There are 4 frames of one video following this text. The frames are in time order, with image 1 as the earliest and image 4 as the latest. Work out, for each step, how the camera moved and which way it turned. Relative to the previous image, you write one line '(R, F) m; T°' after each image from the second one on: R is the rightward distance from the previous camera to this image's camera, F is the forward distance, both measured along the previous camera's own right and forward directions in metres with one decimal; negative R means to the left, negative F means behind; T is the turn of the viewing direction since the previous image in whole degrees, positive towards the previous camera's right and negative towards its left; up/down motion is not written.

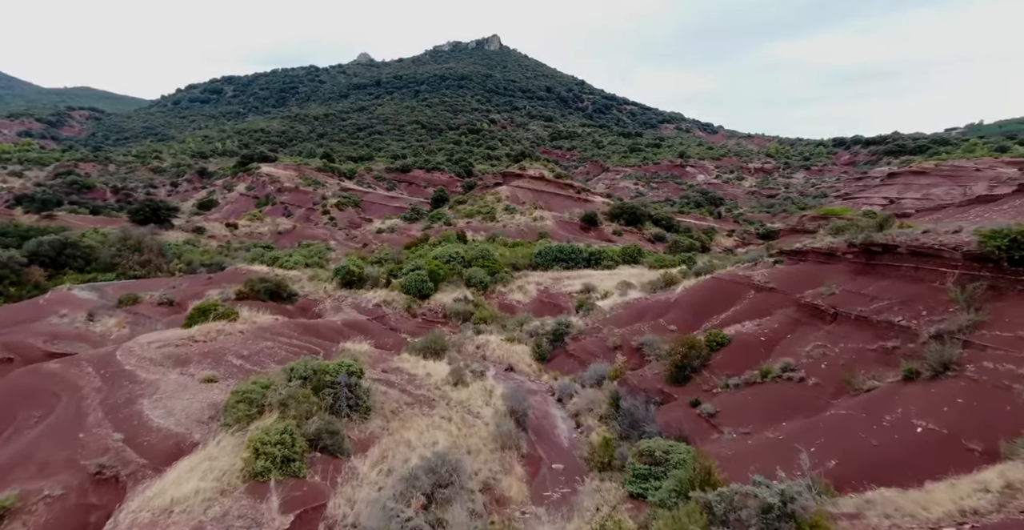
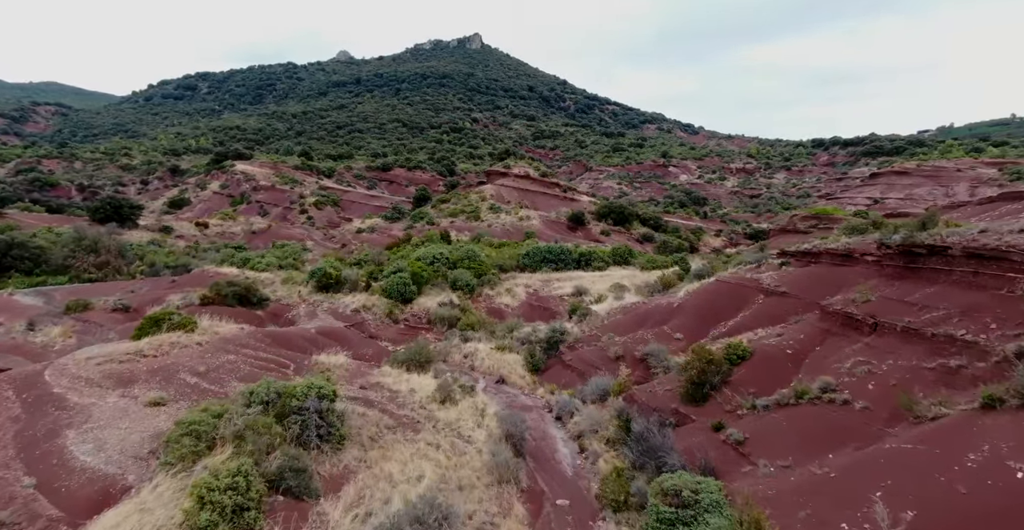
(-0.2, +1.3) m; +2°
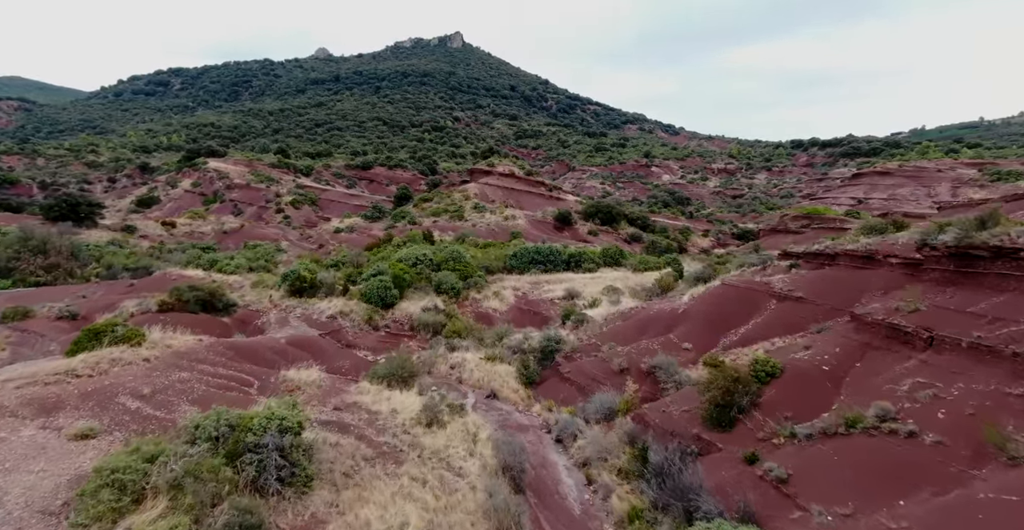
(-0.2, +1.3) m; +2°
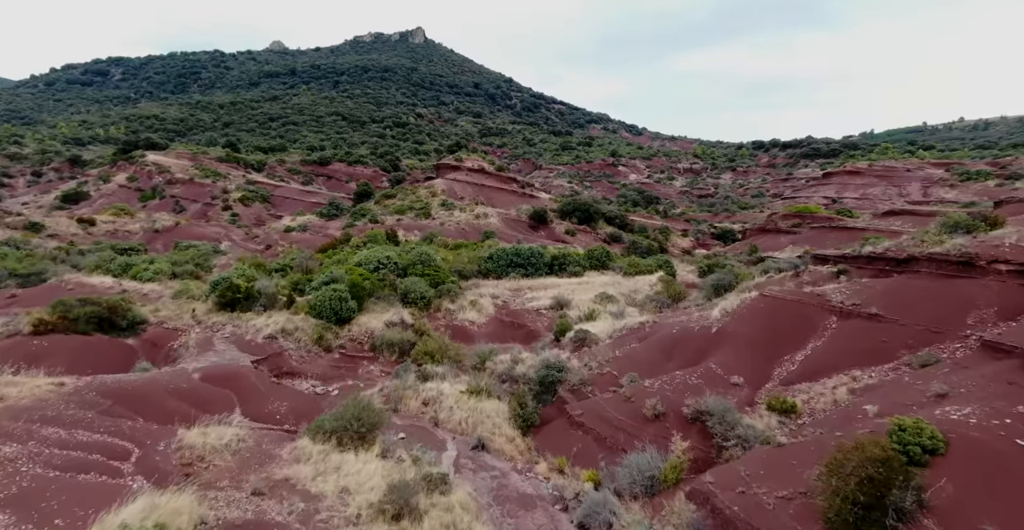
(-0.5, +3.2) m; +4°
